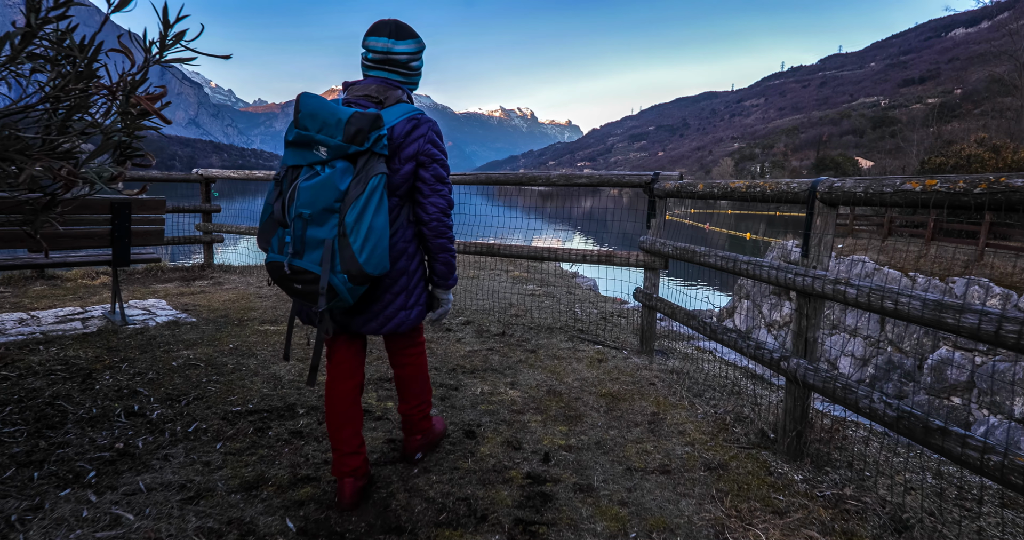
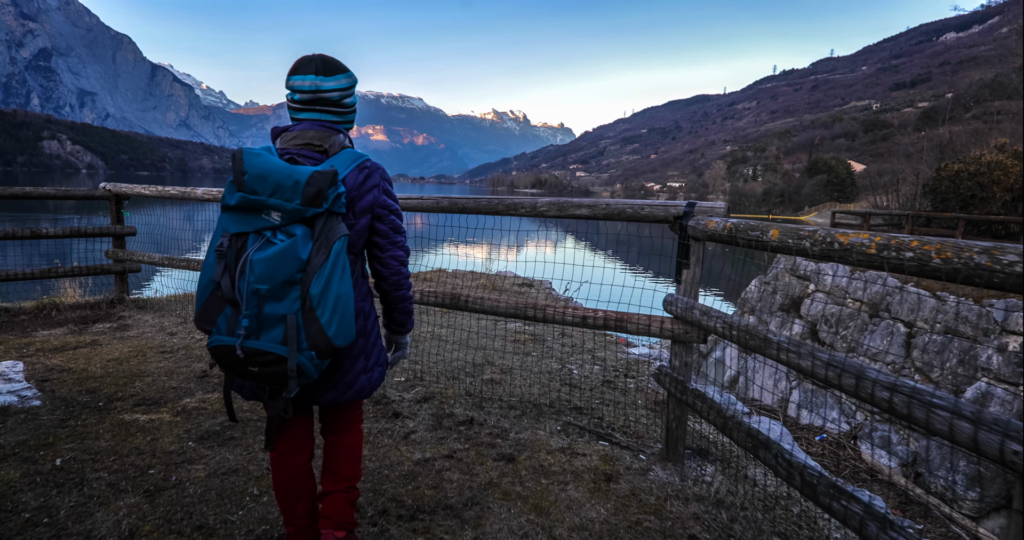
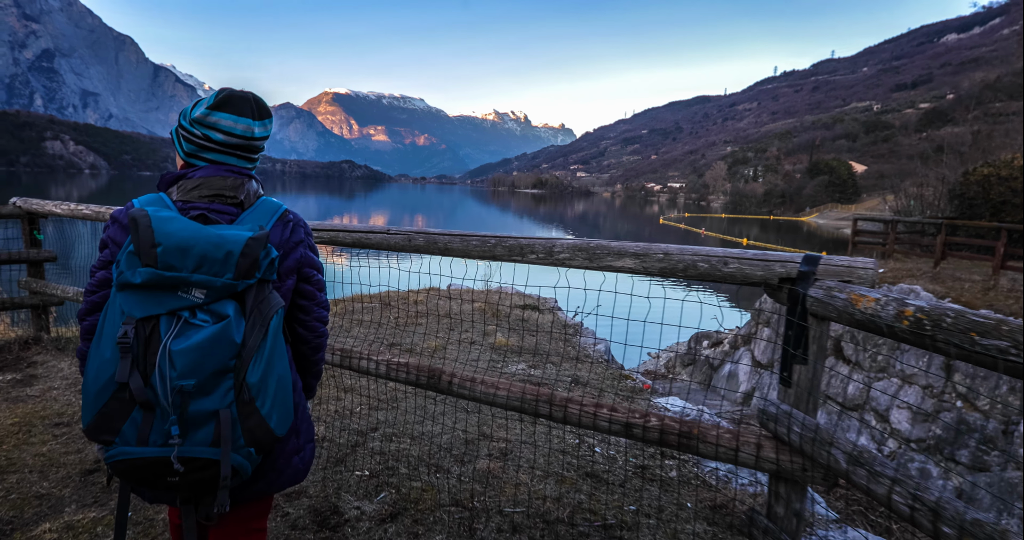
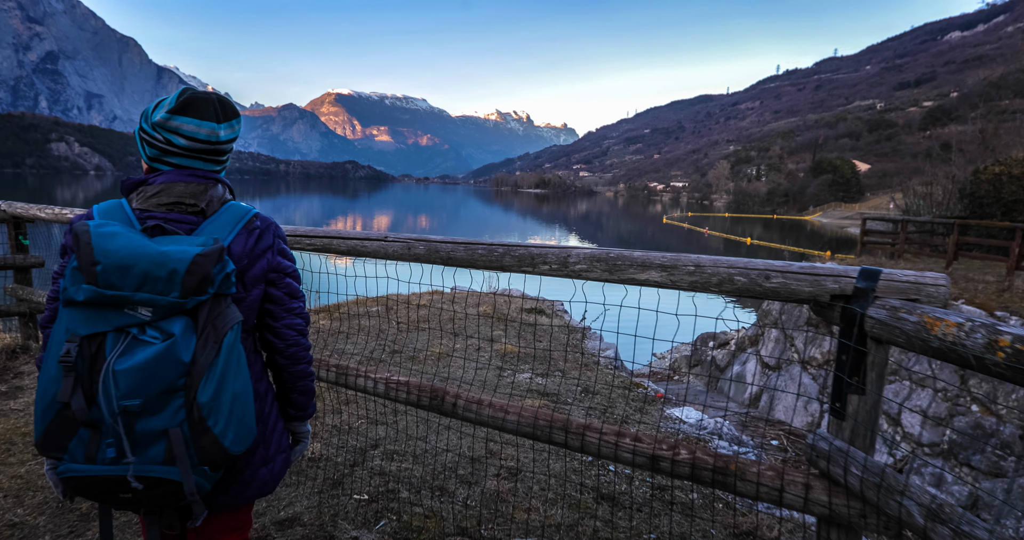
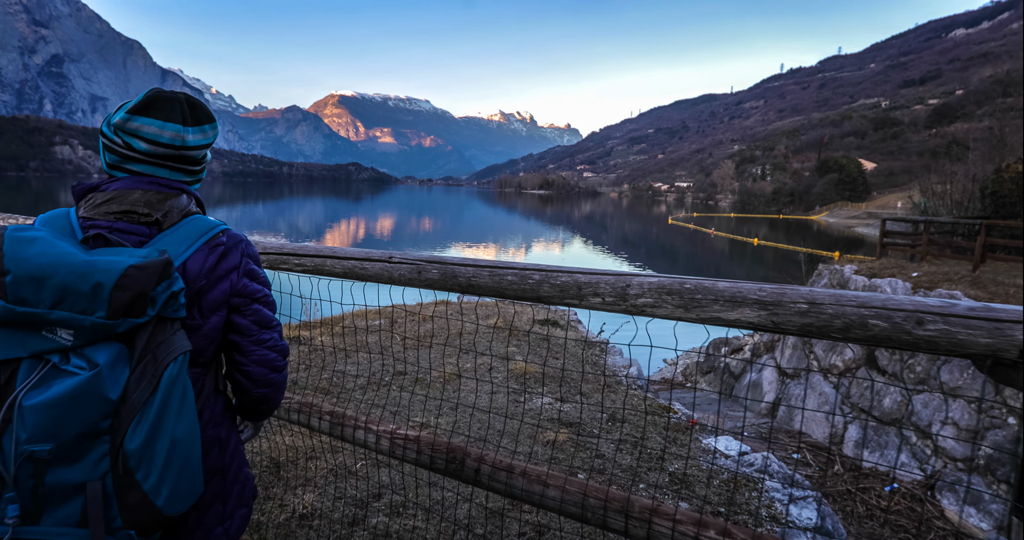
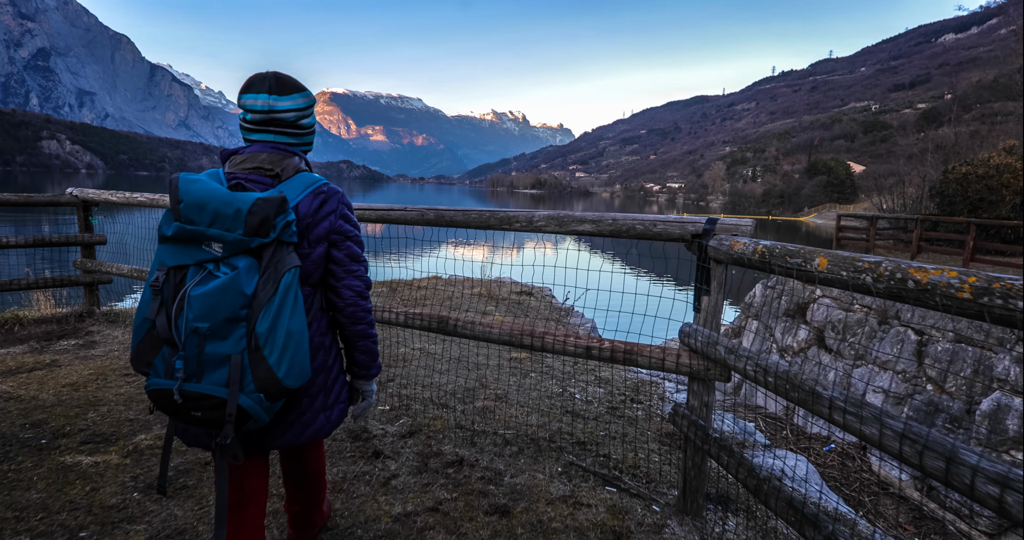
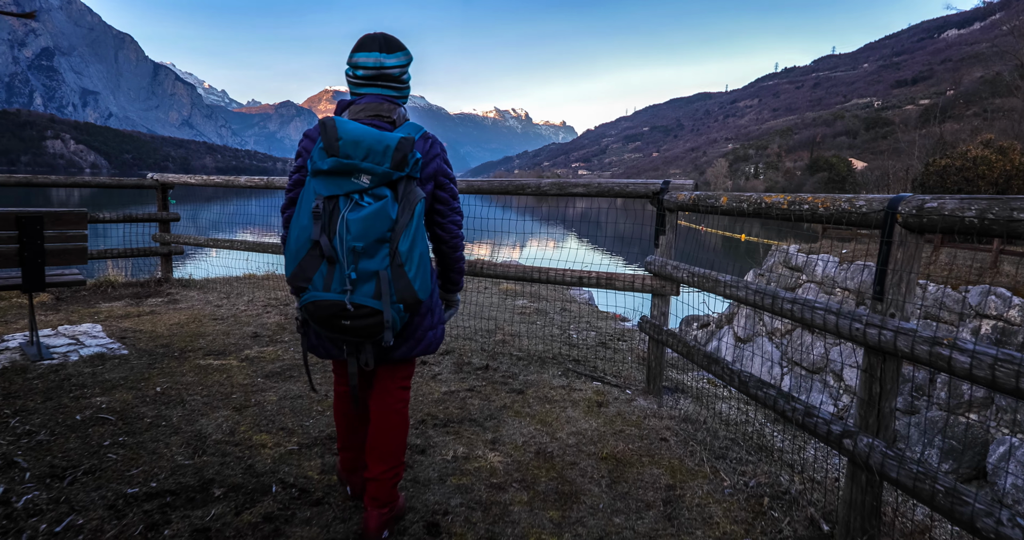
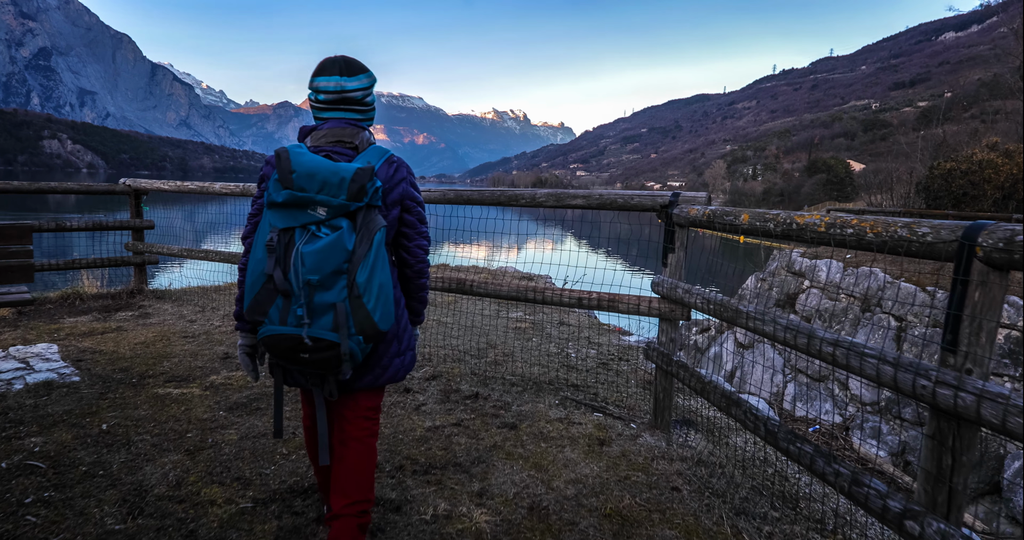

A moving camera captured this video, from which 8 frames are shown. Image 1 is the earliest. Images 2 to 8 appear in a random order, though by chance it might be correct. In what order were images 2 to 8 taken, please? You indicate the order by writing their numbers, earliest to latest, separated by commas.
7, 8, 2, 6, 3, 4, 5
